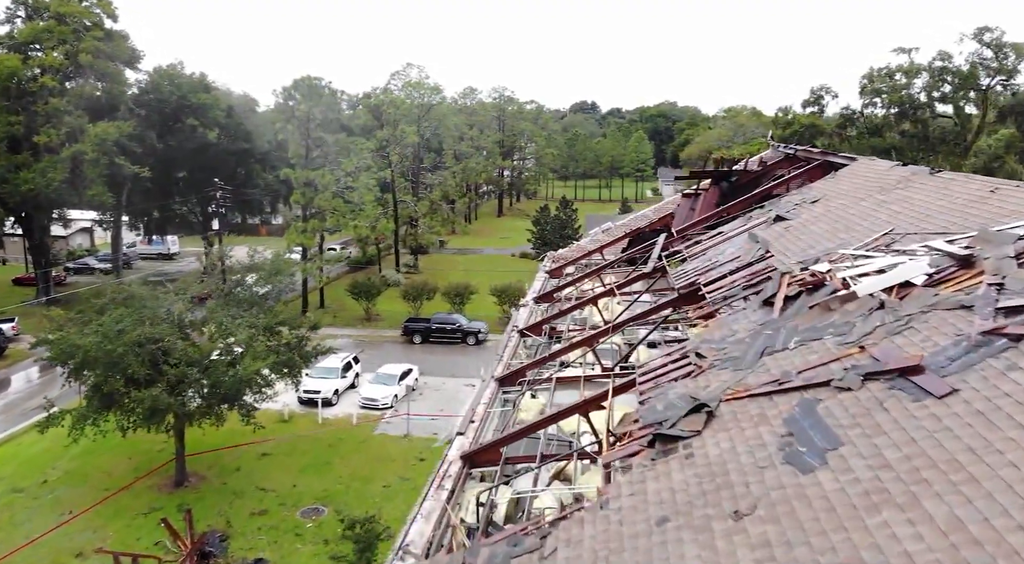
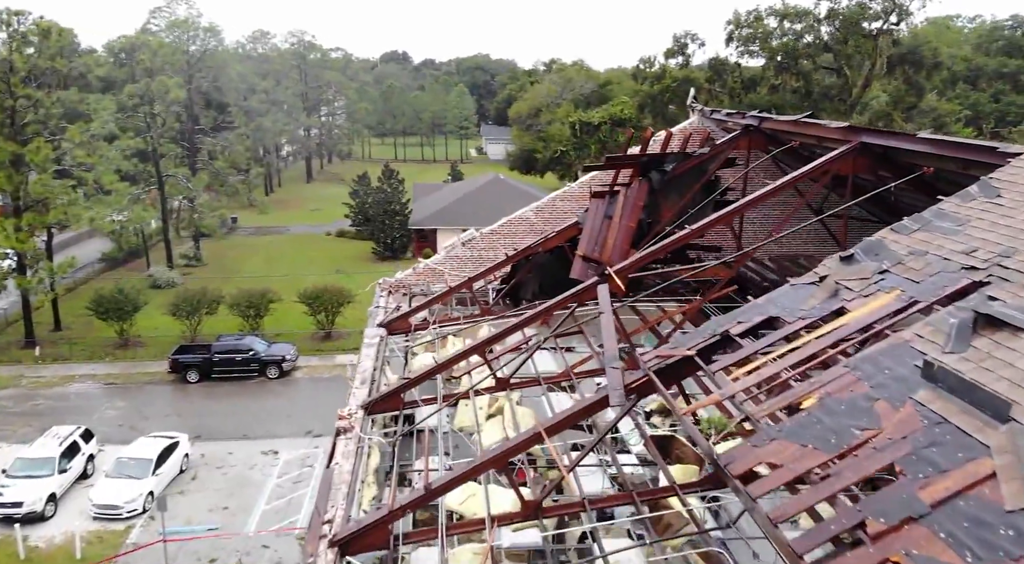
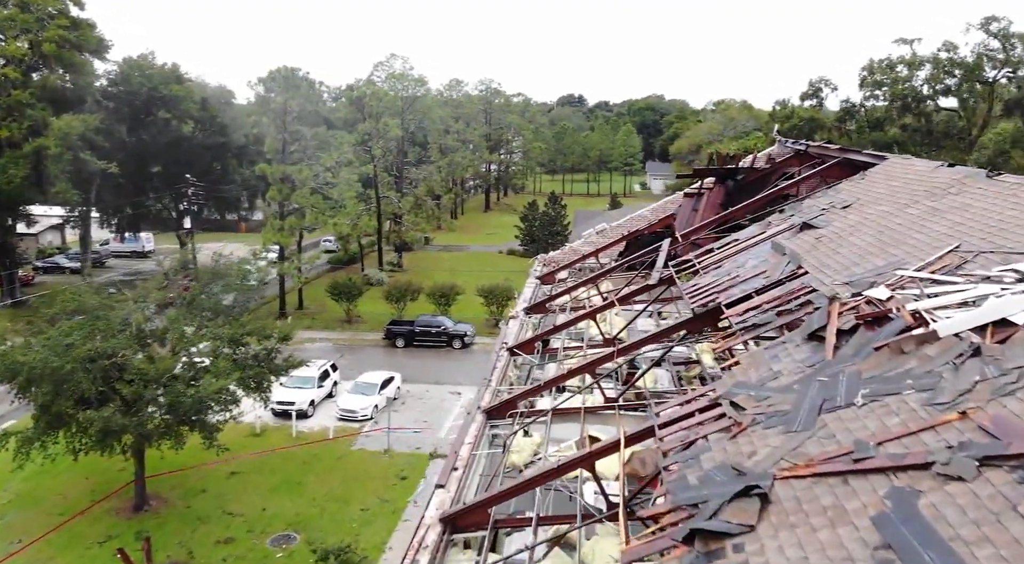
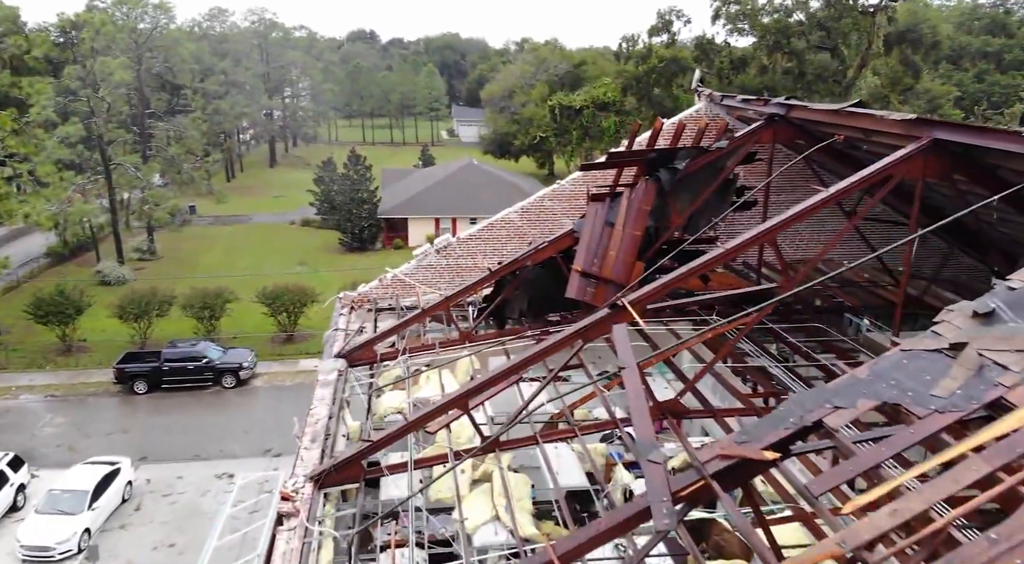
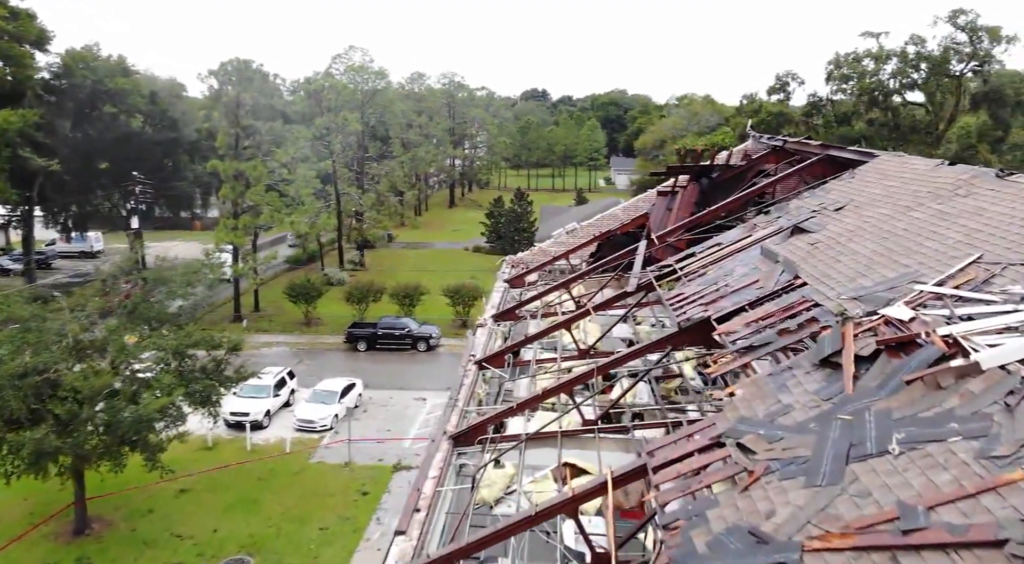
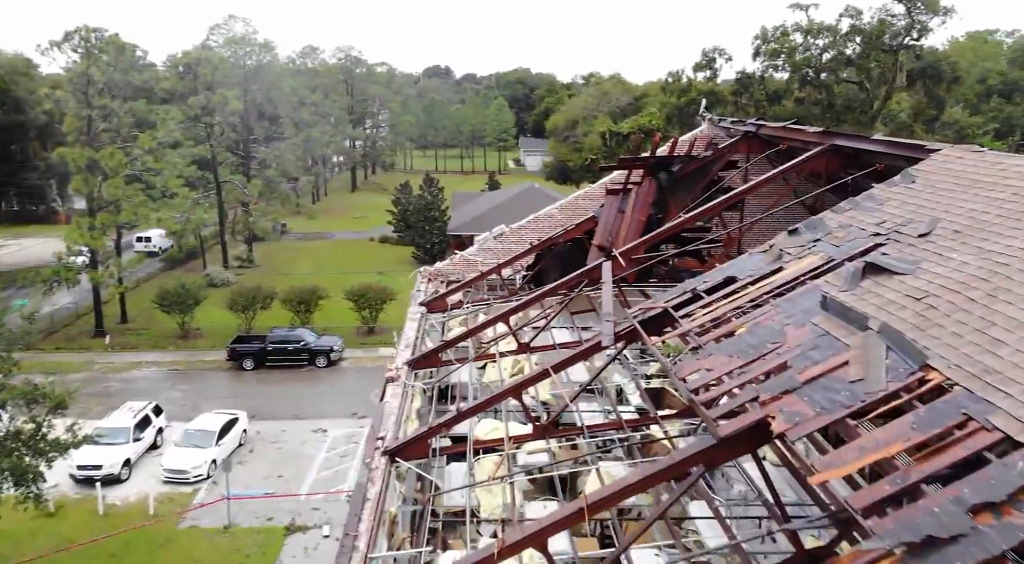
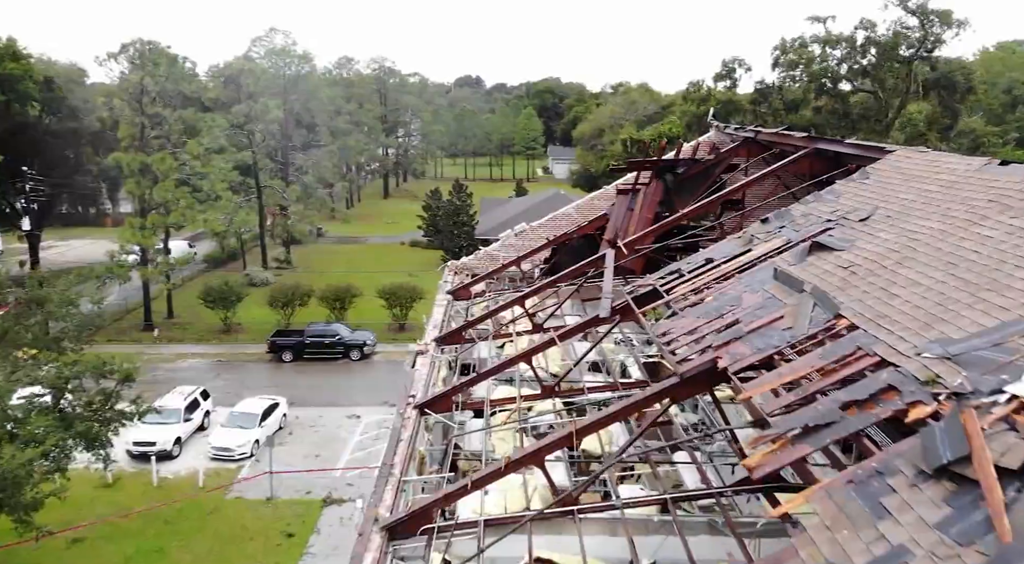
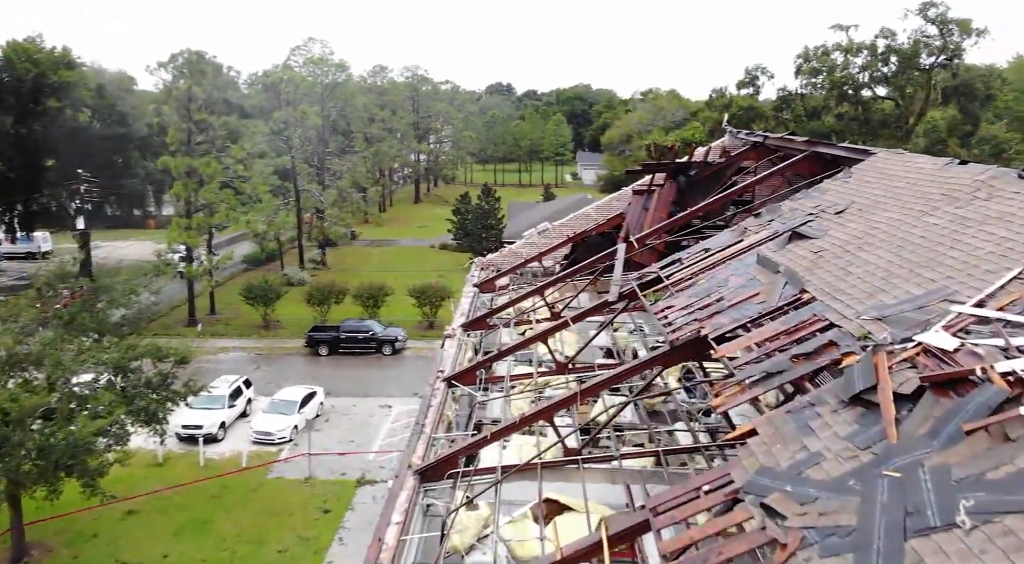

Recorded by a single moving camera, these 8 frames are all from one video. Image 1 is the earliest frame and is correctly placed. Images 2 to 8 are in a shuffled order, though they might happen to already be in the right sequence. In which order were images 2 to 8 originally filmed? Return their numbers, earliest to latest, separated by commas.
3, 5, 8, 7, 6, 2, 4
